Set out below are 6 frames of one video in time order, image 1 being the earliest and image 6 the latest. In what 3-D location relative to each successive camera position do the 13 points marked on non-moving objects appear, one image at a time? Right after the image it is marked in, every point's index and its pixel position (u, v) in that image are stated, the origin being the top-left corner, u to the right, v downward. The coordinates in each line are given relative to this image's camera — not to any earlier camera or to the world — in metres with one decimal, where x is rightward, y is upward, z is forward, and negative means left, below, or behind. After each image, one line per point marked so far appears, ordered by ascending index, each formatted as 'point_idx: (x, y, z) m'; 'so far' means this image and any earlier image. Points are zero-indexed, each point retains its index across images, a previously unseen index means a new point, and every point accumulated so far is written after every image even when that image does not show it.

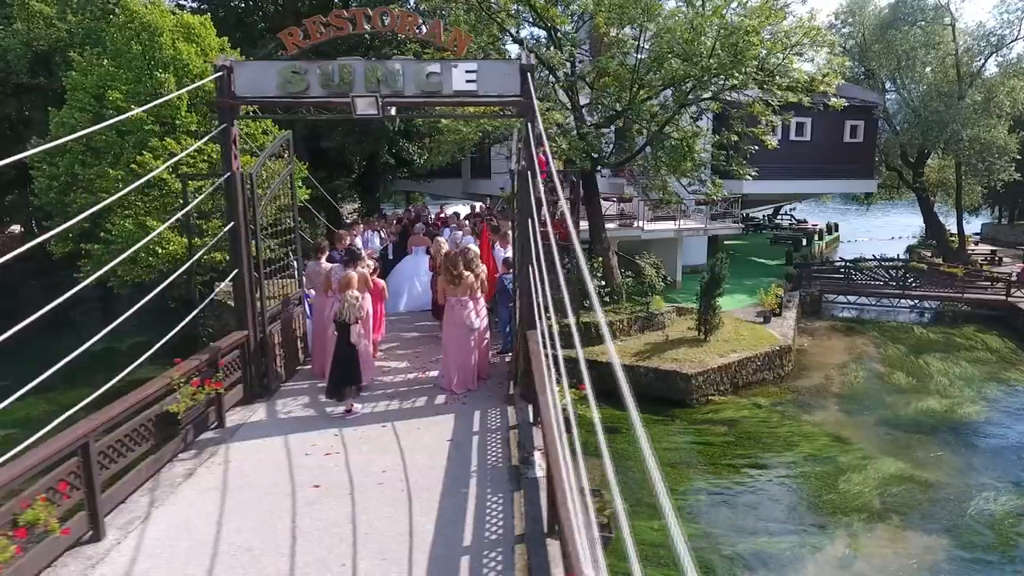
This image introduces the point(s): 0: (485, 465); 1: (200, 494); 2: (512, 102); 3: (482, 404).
0: (-0.2, -1.4, +5.2) m
1: (-2.1, -1.4, +4.7) m
2: (0.0, +1.7, +6.1) m
3: (-0.3, -1.1, +6.6) m
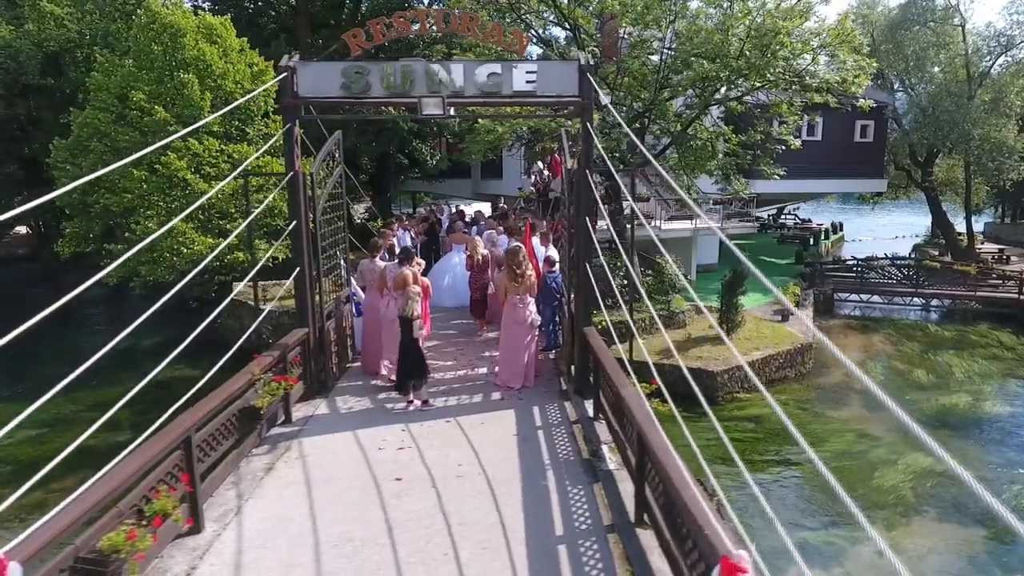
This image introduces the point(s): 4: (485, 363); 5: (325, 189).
0: (+0.4, -1.3, +5.3) m
1: (-1.6, -1.4, +4.8) m
2: (+0.5, +1.7, +6.2) m
3: (+0.3, -1.1, +6.7) m
4: (-0.3, -0.9, +8.0) m
5: (-1.9, +1.0, +7.0) m
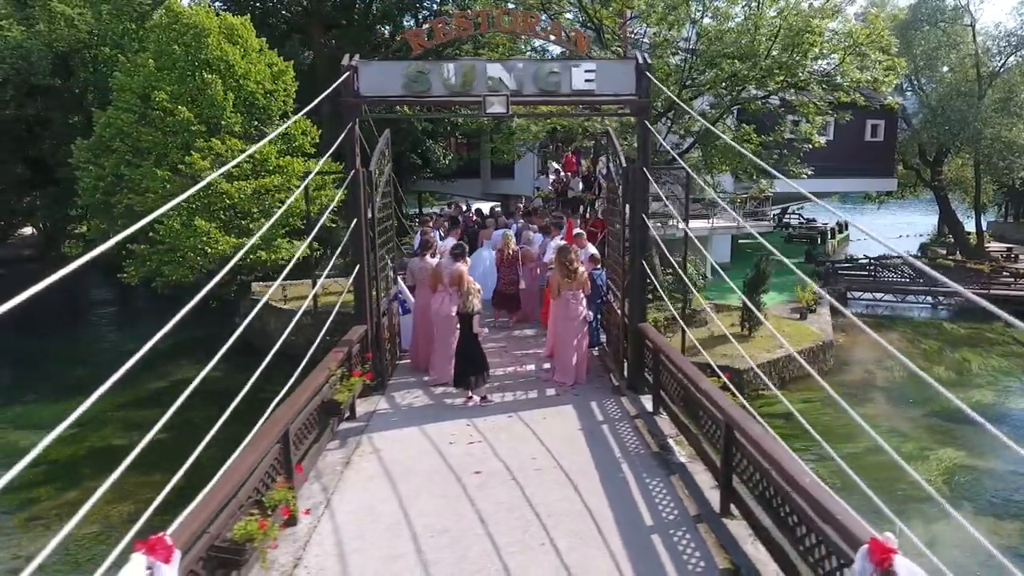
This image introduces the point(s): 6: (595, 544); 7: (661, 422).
0: (+0.9, -1.3, +5.4) m
1: (-1.0, -1.4, +4.8) m
2: (+1.1, +1.7, +6.3) m
3: (+0.8, -1.1, +6.8) m
4: (+0.3, -0.8, +8.0) m
5: (-1.4, +1.1, +7.0) m
6: (+0.5, -1.5, +4.0) m
7: (+1.3, -1.2, +6.0) m
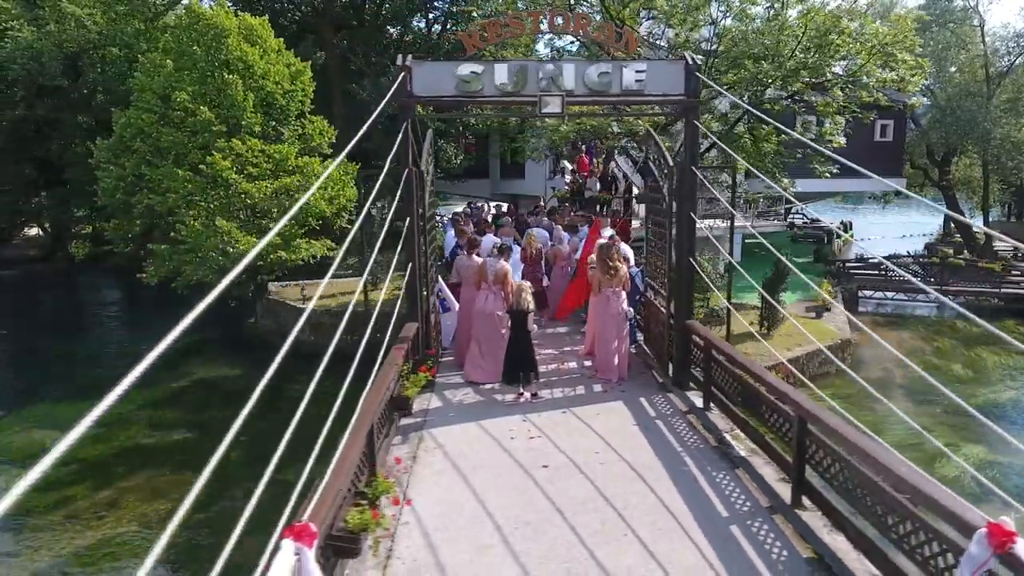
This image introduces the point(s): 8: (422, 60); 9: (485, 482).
0: (+1.4, -1.3, +5.5) m
1: (-0.5, -1.3, +4.9) m
2: (+1.6, +1.8, +6.4) m
3: (+1.3, -1.0, +6.9) m
4: (+0.7, -0.8, +8.1) m
5: (-0.9, +1.1, +7.1) m
6: (+1.0, -1.5, +4.1) m
7: (+1.8, -1.1, +6.1) m
8: (-0.8, +2.1, +6.4) m
9: (-0.2, -1.4, +4.8) m
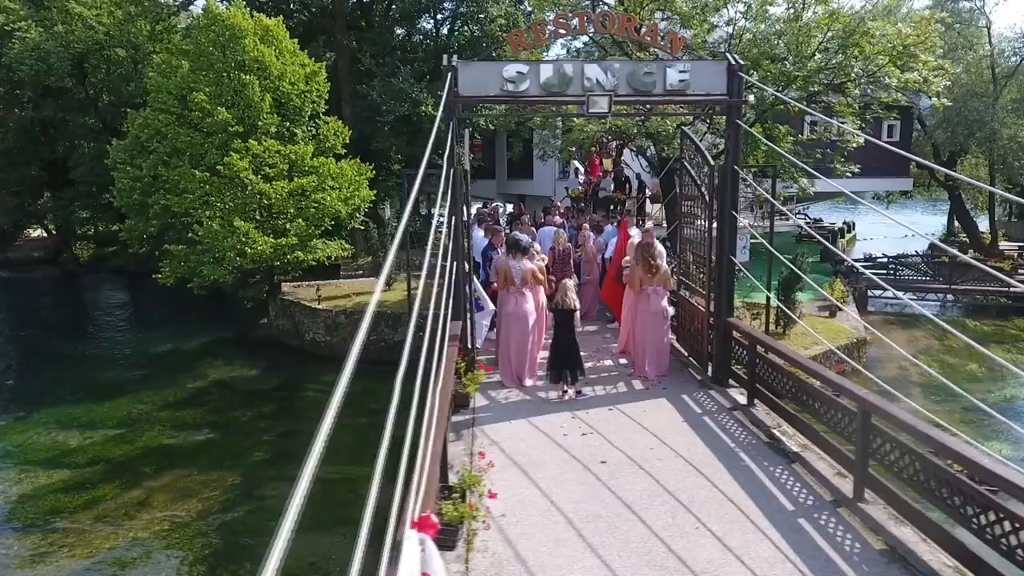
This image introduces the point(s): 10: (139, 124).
0: (+1.8, -1.2, +5.5) m
1: (-0.1, -1.3, +4.9) m
2: (+2.0, +1.8, +6.5) m
3: (+1.7, -1.0, +6.9) m
4: (+1.1, -0.8, +8.2) m
5: (-0.5, +1.1, +7.2) m
6: (+1.4, -1.5, +4.2) m
7: (+2.2, -1.1, +6.1) m
8: (-0.4, +2.2, +6.4) m
9: (+0.3, -1.3, +4.8) m
10: (-8.9, +3.9, +16.1) m
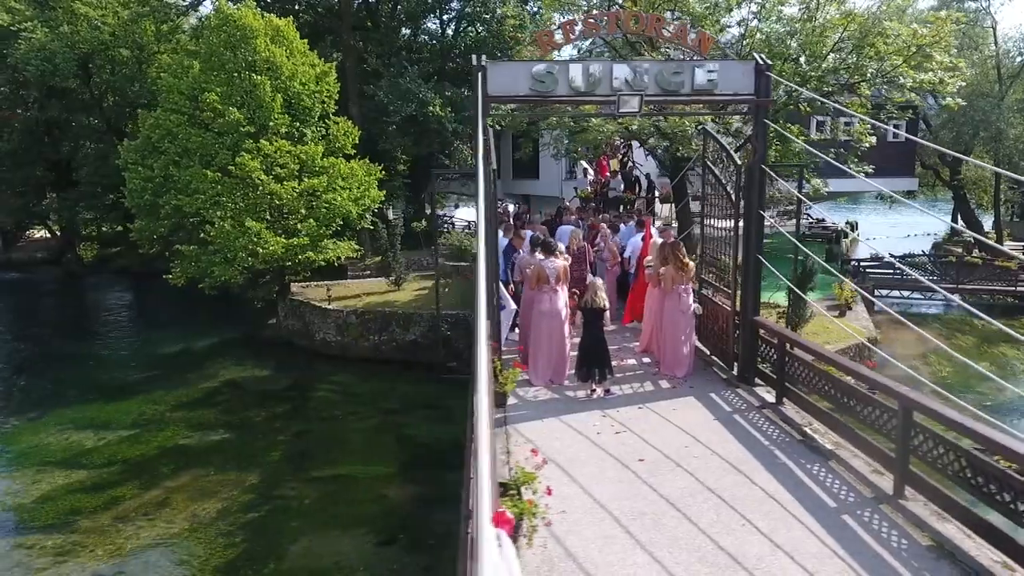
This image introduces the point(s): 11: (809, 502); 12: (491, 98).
0: (+2.1, -1.2, +5.5) m
1: (+0.2, -1.3, +5.0) m
2: (+2.3, +1.8, +6.5) m
3: (+2.0, -1.0, +6.9) m
4: (+1.4, -0.8, +8.2) m
5: (-0.2, +1.1, +7.2) m
6: (+1.7, -1.5, +4.2) m
7: (+2.5, -1.1, +6.2) m
8: (-0.1, +2.2, +6.5) m
9: (+0.5, -1.3, +4.9) m
10: (-8.6, +3.9, +16.1) m
11: (+1.9, -1.4, +4.5) m
12: (-0.2, +1.8, +6.4) m
